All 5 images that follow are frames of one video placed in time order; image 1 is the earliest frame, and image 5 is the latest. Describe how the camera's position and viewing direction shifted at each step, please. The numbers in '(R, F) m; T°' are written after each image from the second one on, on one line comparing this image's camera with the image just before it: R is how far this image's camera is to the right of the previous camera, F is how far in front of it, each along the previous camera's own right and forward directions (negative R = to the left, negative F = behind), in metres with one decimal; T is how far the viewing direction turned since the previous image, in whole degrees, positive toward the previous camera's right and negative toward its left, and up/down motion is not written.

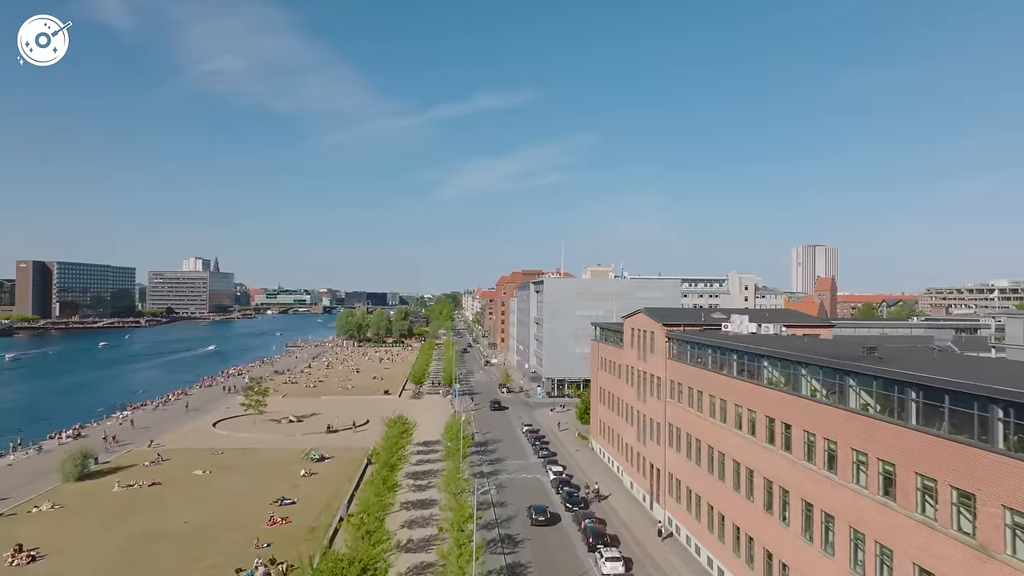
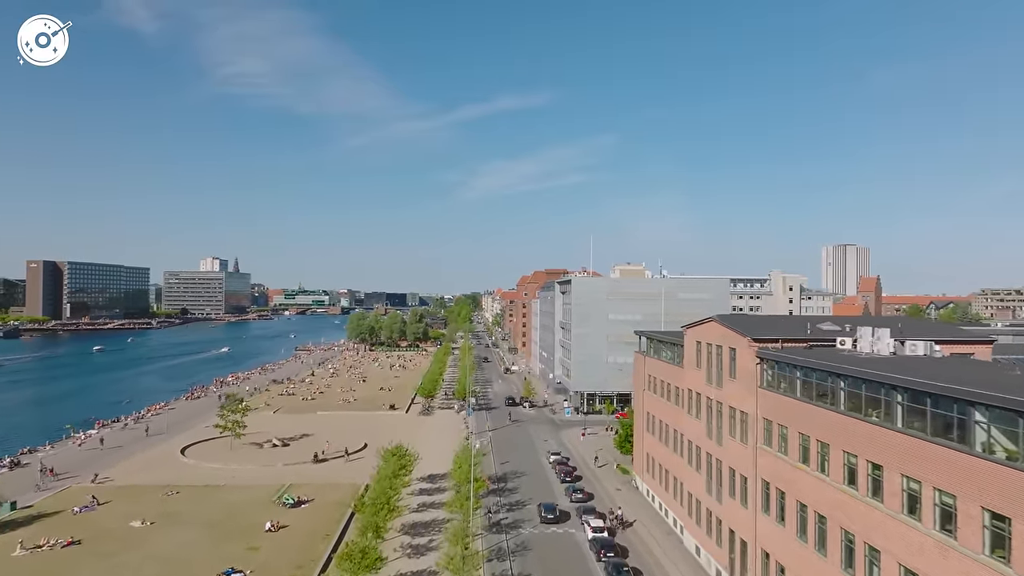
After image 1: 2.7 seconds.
(-0.4, +13.5) m; -2°
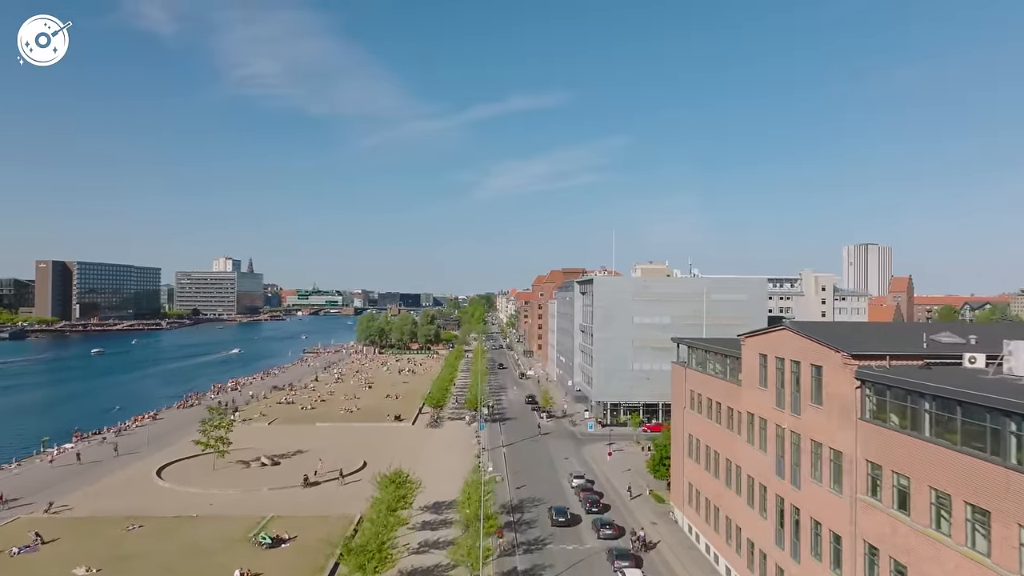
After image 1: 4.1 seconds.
(-0.3, +8.0) m; -1°
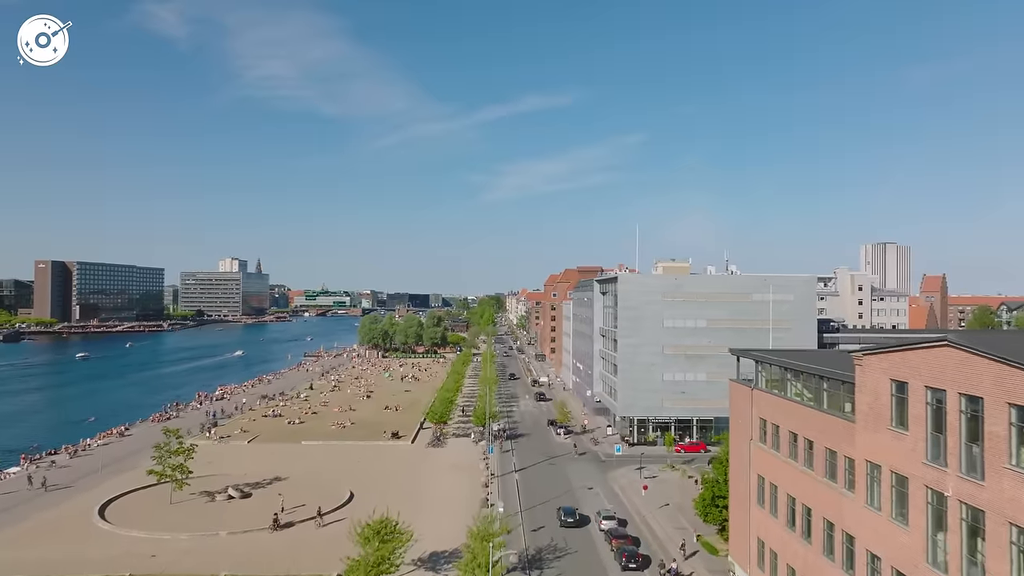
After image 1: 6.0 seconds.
(-0.4, +10.4) m; -1°
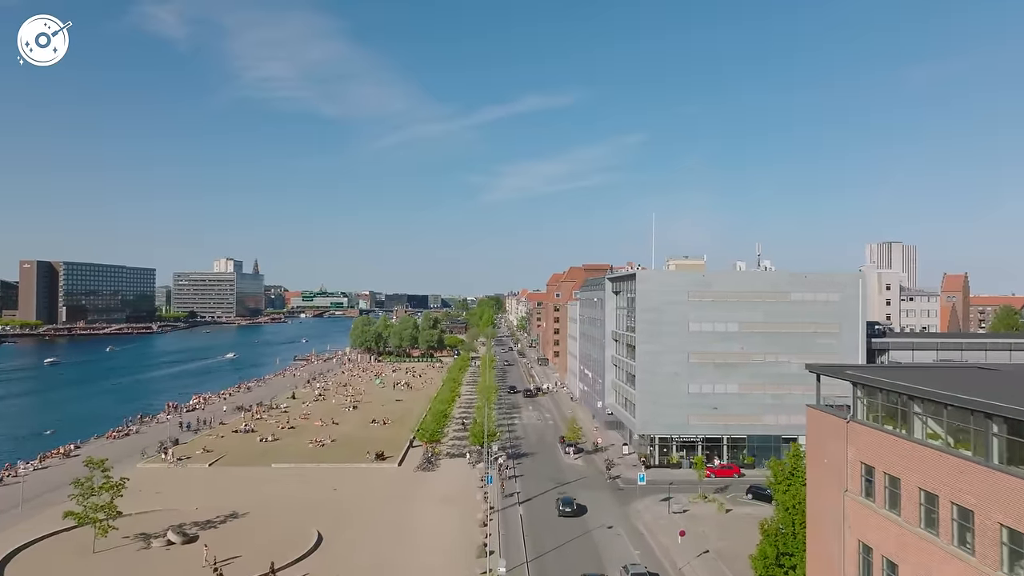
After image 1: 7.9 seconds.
(-0.2, +9.9) m; 0°
